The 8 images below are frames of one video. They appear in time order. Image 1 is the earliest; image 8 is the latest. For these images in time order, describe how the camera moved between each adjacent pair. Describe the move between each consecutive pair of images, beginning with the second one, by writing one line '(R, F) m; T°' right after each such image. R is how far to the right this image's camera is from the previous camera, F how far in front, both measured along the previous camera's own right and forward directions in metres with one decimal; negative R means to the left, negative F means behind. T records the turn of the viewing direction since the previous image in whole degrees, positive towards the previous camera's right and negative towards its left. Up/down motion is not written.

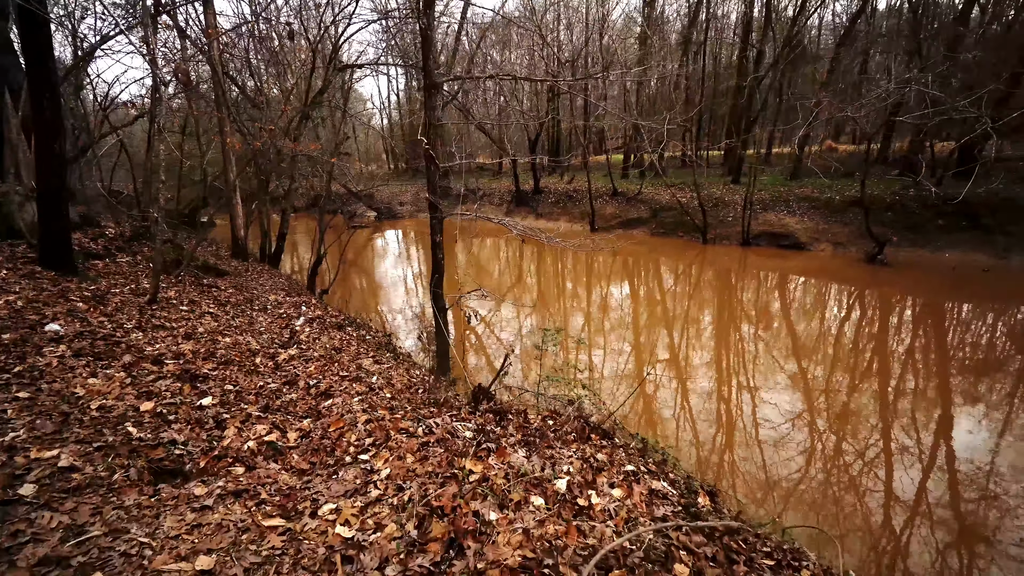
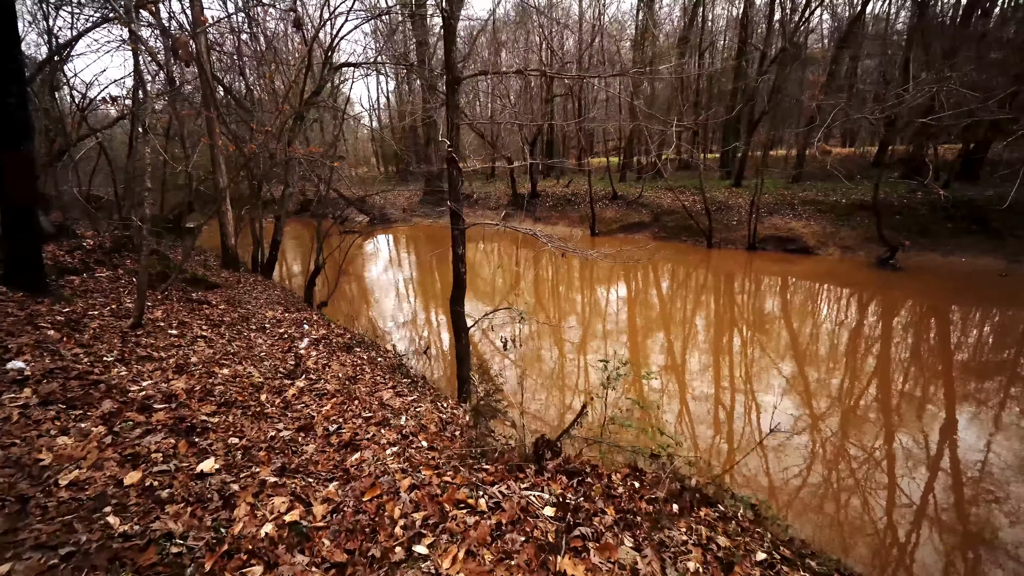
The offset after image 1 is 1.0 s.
(-0.4, +0.5) m; +1°
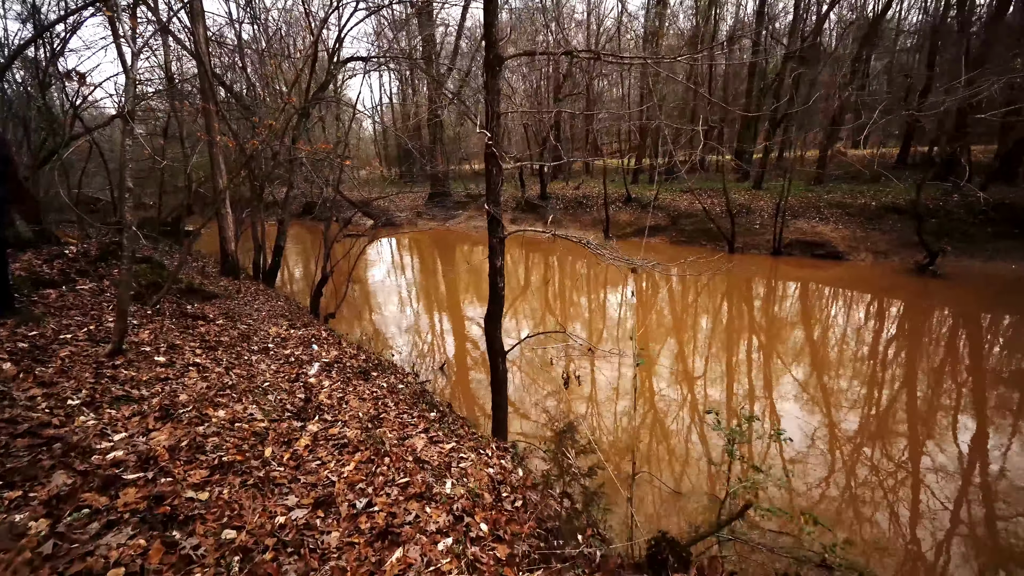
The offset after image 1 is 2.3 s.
(-0.4, +0.7) m; 0°
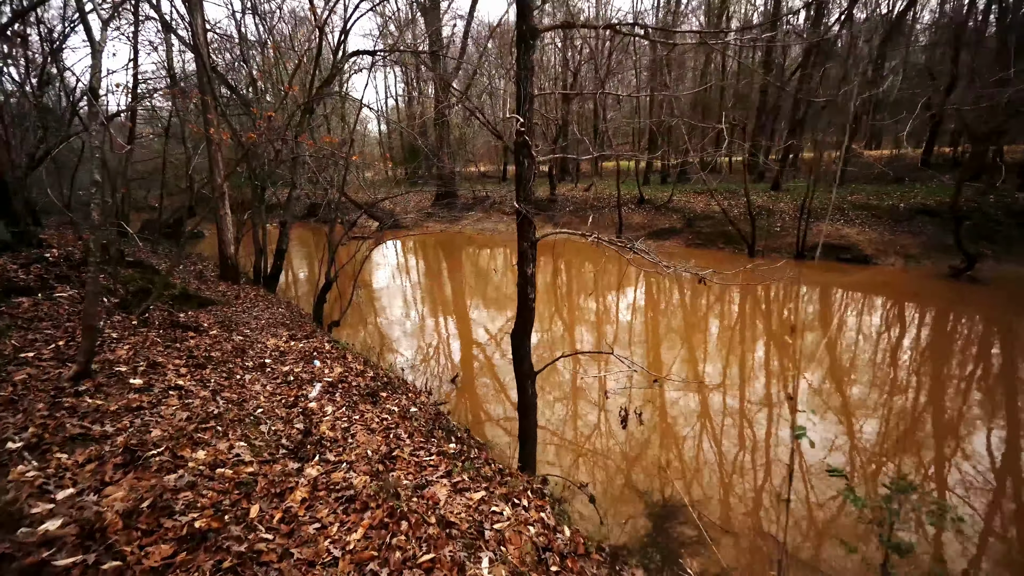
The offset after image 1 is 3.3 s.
(-0.2, +0.6) m; -1°
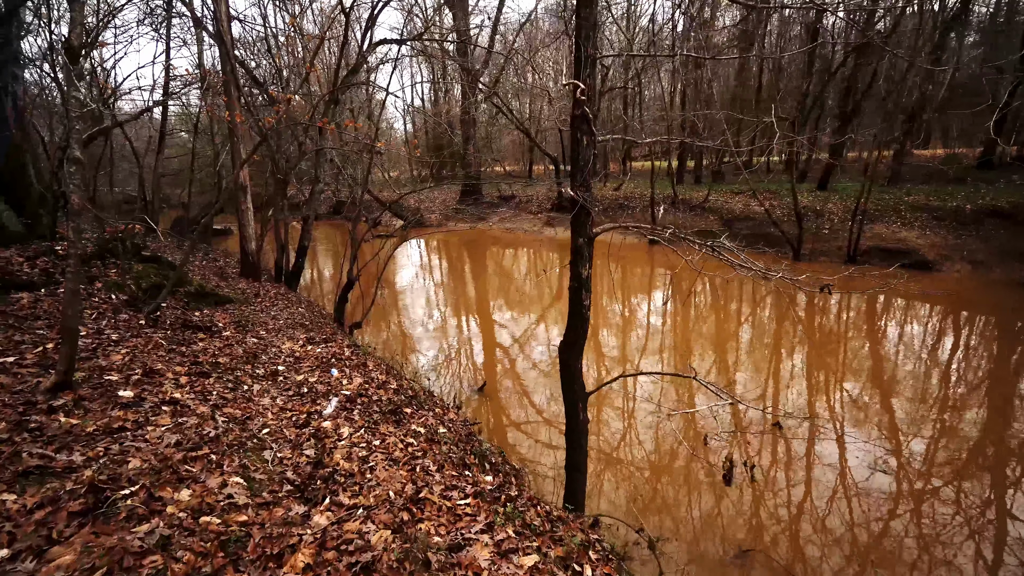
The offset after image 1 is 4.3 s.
(-0.2, +0.6) m; -3°
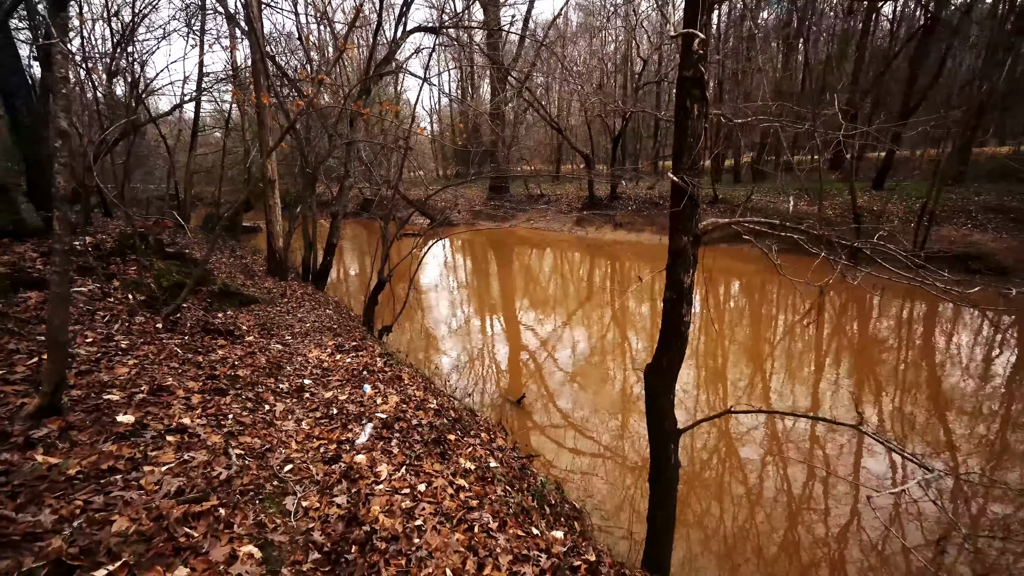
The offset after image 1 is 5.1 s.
(-0.3, +0.6) m; -3°
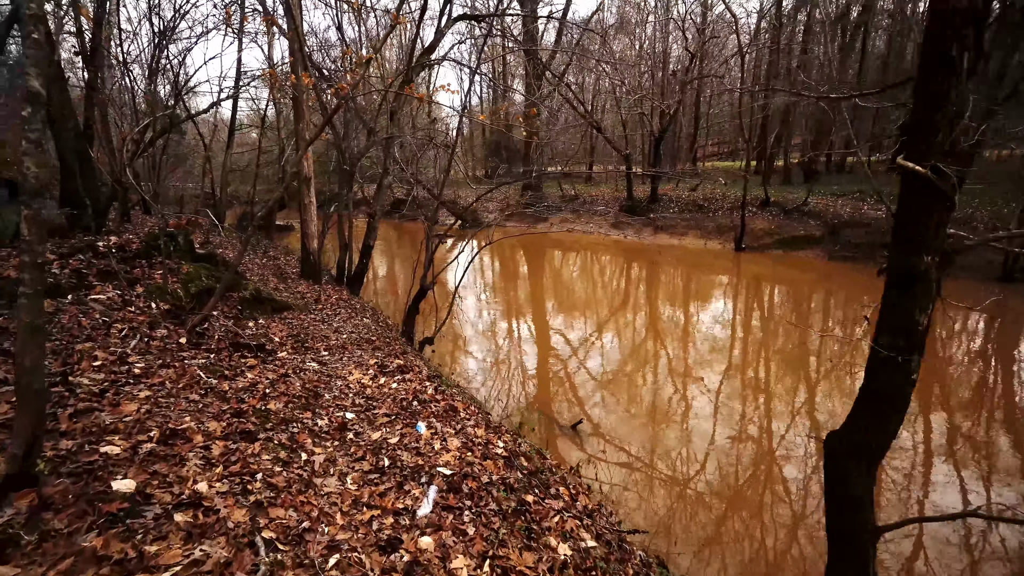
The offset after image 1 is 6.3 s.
(-0.4, +0.7) m; -3°
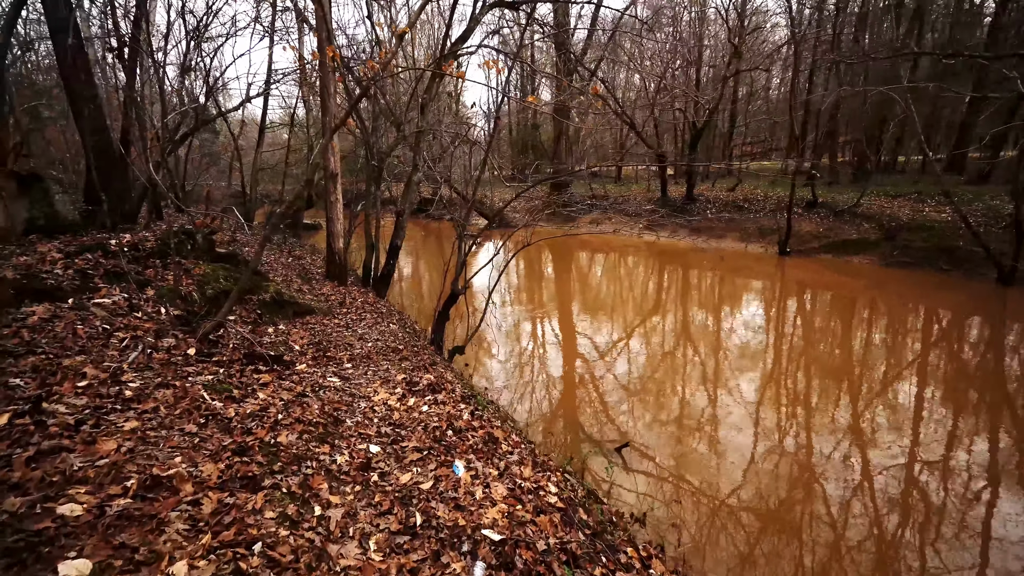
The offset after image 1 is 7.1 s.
(-0.2, +0.5) m; -3°
